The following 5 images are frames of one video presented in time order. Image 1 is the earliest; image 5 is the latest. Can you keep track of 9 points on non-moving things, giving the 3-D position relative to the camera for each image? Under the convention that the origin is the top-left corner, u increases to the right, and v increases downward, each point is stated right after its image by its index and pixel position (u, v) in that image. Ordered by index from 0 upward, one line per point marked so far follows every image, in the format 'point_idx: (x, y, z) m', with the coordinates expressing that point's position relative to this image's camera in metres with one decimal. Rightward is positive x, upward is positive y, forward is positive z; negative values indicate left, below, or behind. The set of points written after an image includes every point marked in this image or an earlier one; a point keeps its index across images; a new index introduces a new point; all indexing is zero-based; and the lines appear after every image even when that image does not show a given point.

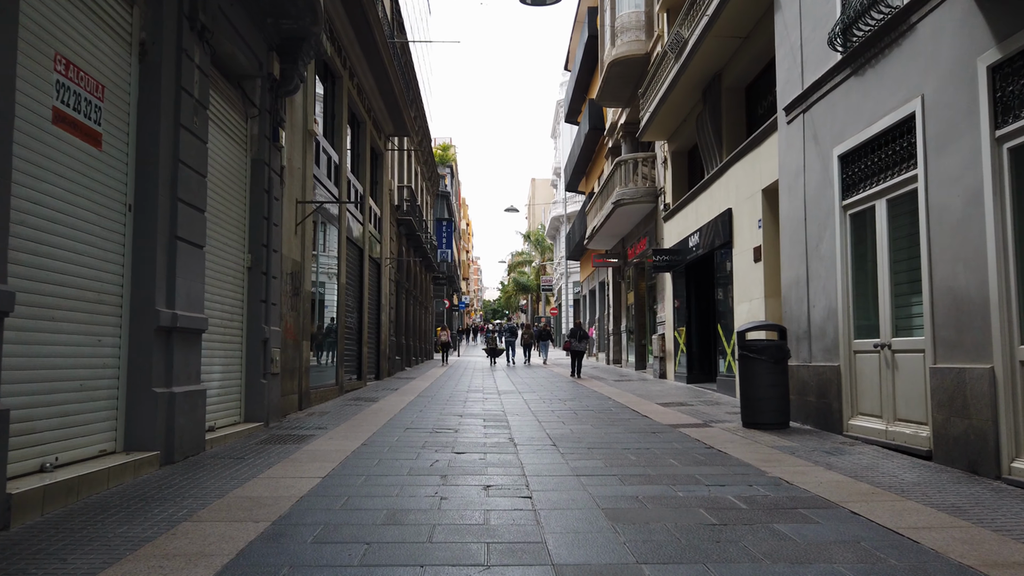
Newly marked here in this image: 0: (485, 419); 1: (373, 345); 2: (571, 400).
0: (-0.4, -1.9, +10.9) m
1: (-3.7, -1.5, +19.4) m
2: (+1.1, -2.1, +13.8) m
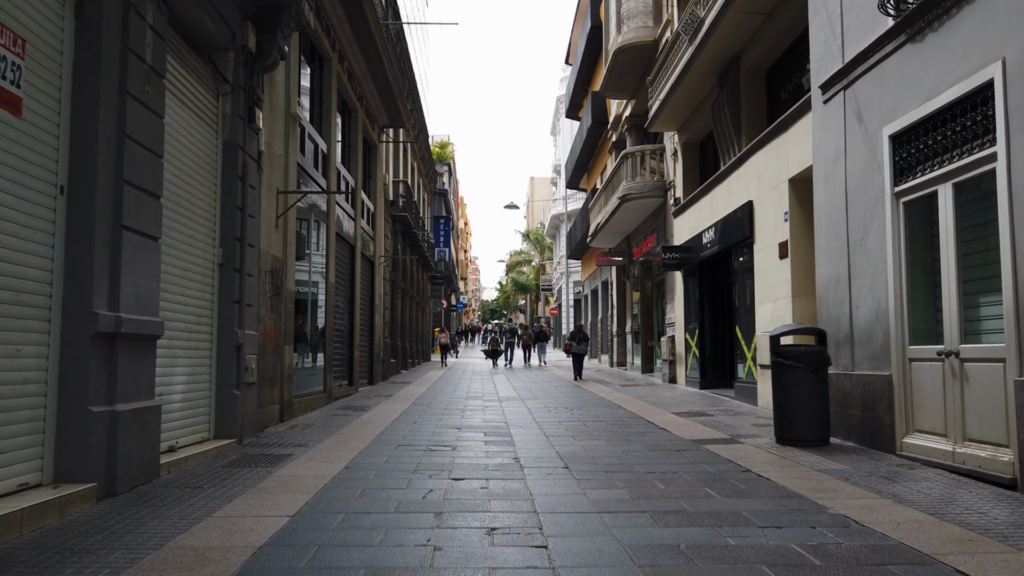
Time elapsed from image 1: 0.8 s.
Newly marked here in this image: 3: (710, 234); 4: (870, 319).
0: (-0.3, -1.9, +9.8) m
1: (-3.6, -1.5, +18.3) m
2: (+1.2, -2.1, +12.7) m
3: (+4.1, +1.1, +15.5) m
4: (+3.9, -0.3, +8.1) m
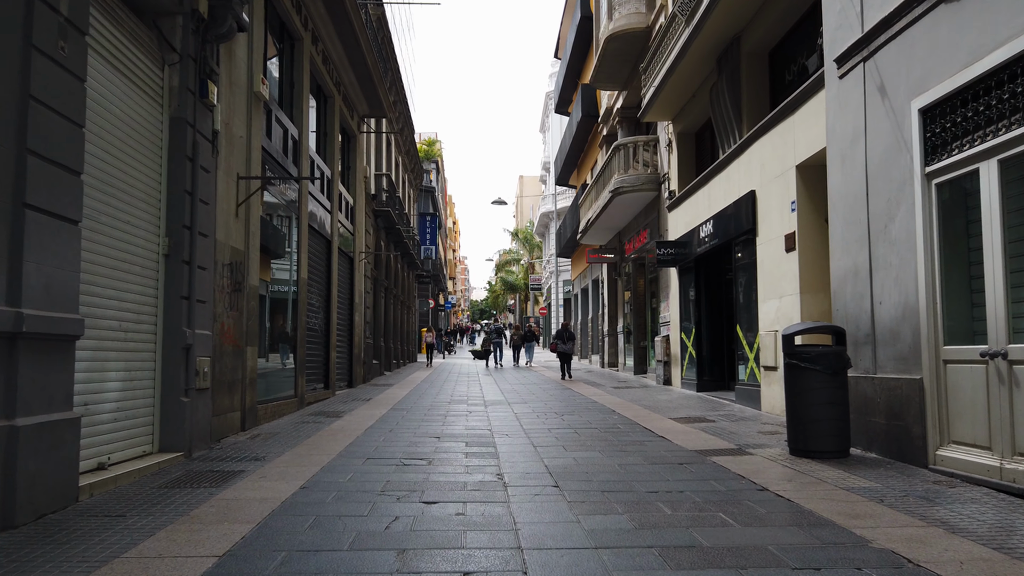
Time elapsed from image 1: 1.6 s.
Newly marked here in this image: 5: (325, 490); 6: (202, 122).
0: (-0.5, -1.8, +8.9) m
1: (-3.9, -1.5, +17.3) m
2: (+0.9, -2.0, +11.8) m
3: (+3.8, +1.2, +14.6) m
4: (+3.7, -0.3, +7.2) m
5: (-1.5, -1.6, +6.0) m
6: (-3.4, +1.8, +8.2) m
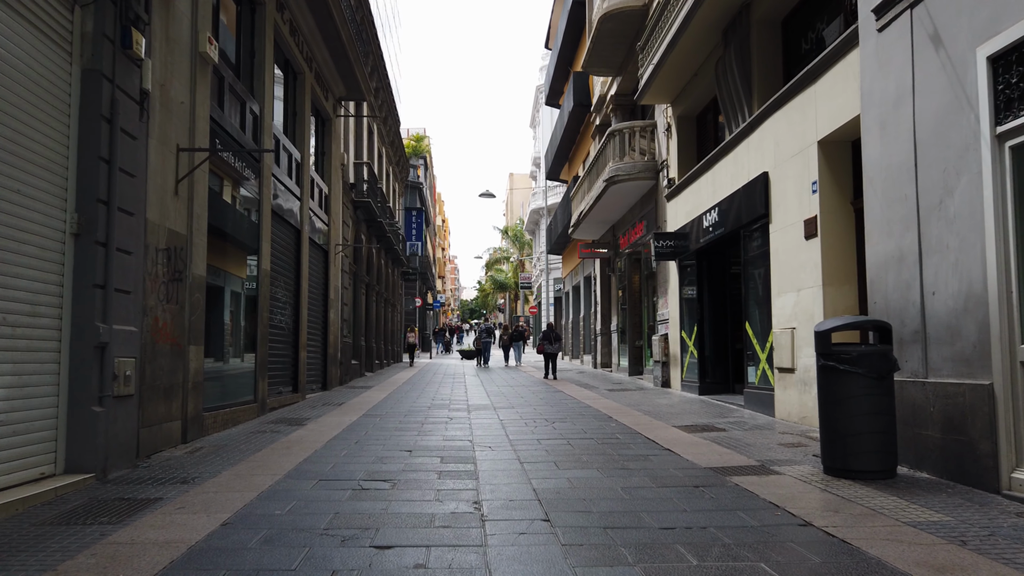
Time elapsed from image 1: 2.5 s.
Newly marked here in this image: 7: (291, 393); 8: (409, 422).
0: (-0.7, -1.7, +7.6) m
1: (-4.2, -1.3, +16.0) m
2: (+0.7, -1.9, +10.5) m
3: (+3.6, +1.3, +13.4) m
4: (+3.6, -0.2, +6.0) m
5: (-1.7, -1.5, +4.7) m
6: (-3.6, +1.9, +6.9) m
7: (-4.0, -1.9, +13.4) m
8: (-1.5, -2.0, +10.9) m
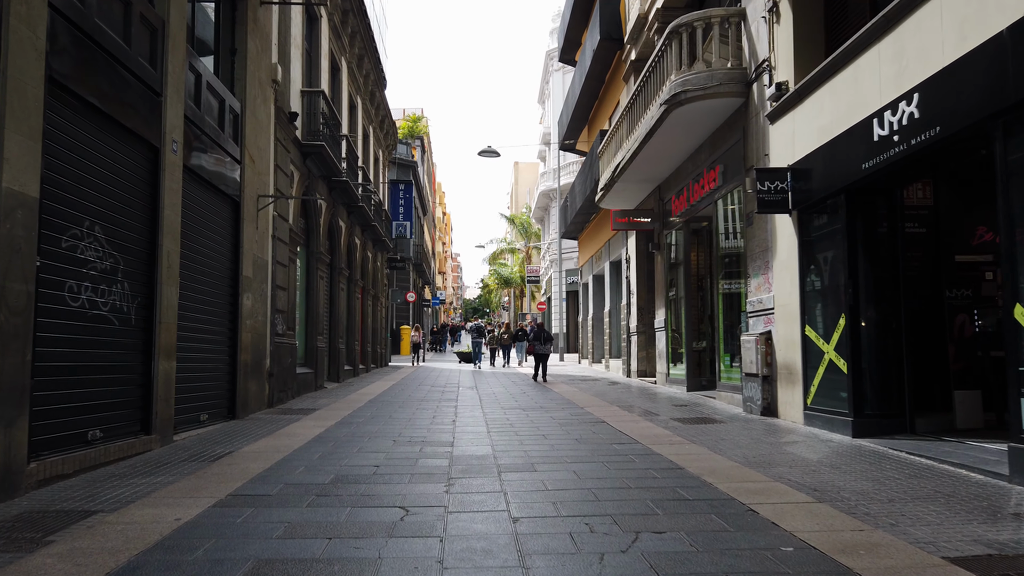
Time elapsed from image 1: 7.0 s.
0: (-0.5, -1.3, +1.6) m
1: (-4.0, -0.9, +10.0) m
2: (+0.9, -1.5, +4.5) m
3: (+3.8, +1.7, +7.4) m
4: (+3.7, +0.2, 0.0) m
5: (-1.5, -1.1, -1.3) m
6: (-3.4, +2.3, +0.9) m
7: (-3.8, -1.5, +7.4) m
8: (-1.3, -1.6, +4.9) m
